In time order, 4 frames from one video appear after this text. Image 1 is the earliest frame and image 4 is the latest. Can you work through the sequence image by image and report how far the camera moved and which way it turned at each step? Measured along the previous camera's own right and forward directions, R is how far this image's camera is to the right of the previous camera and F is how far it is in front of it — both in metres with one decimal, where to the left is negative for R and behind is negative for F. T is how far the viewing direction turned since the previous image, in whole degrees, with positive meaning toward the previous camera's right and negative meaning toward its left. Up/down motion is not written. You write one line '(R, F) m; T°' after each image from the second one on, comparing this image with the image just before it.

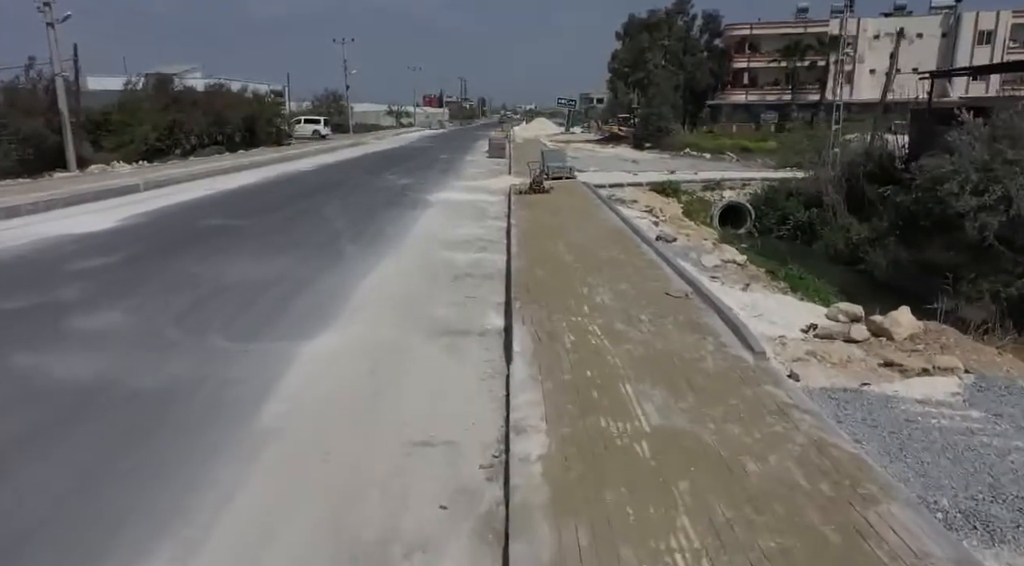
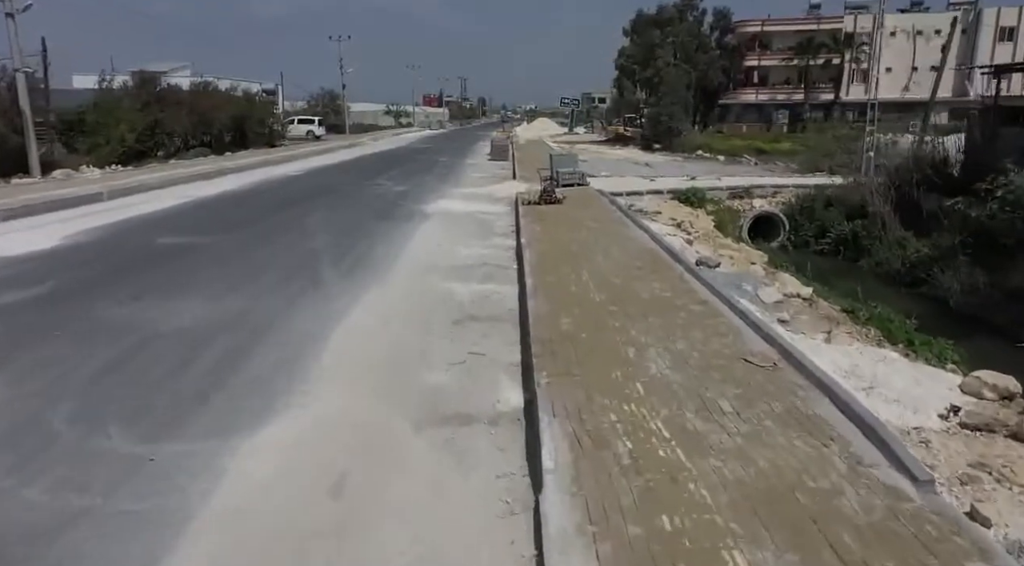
(-0.2, +2.1) m; 0°
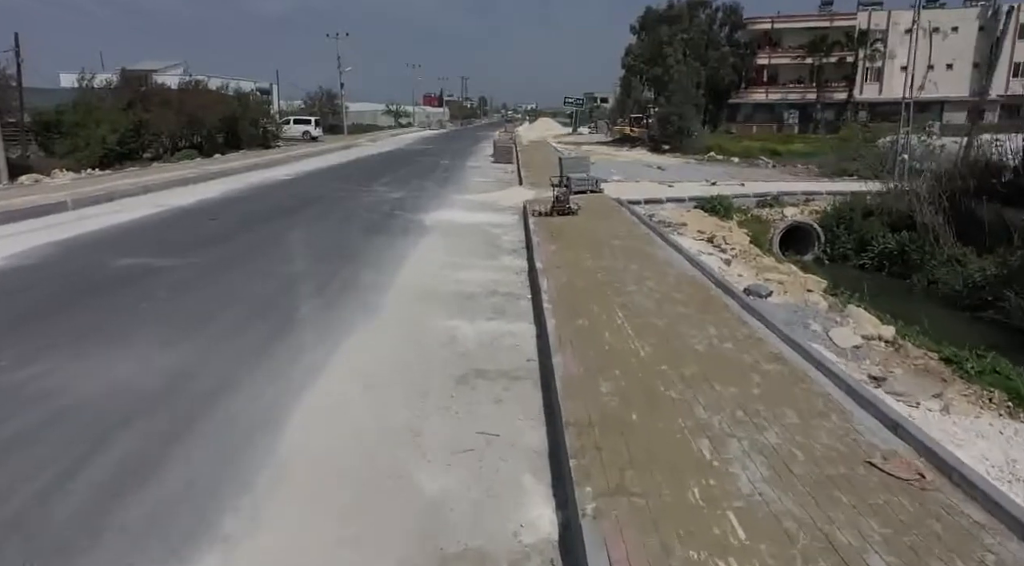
(-0.2, +1.7) m; 0°
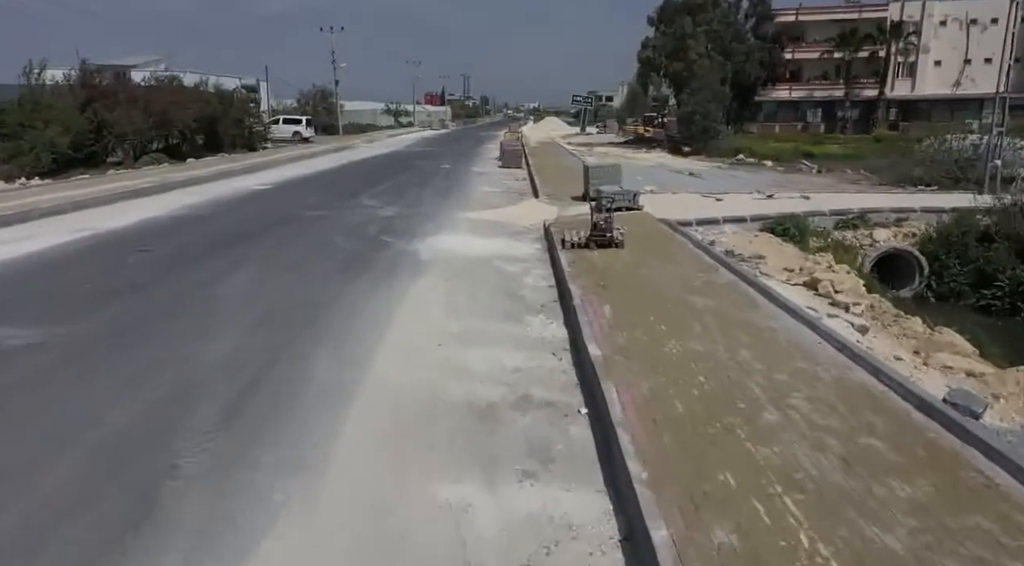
(-0.4, +3.5) m; 0°
